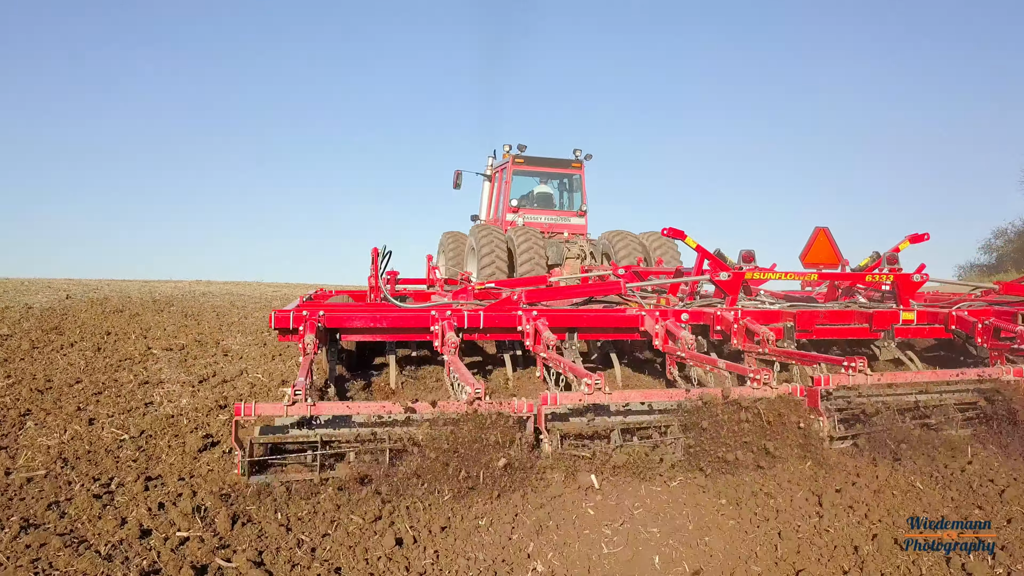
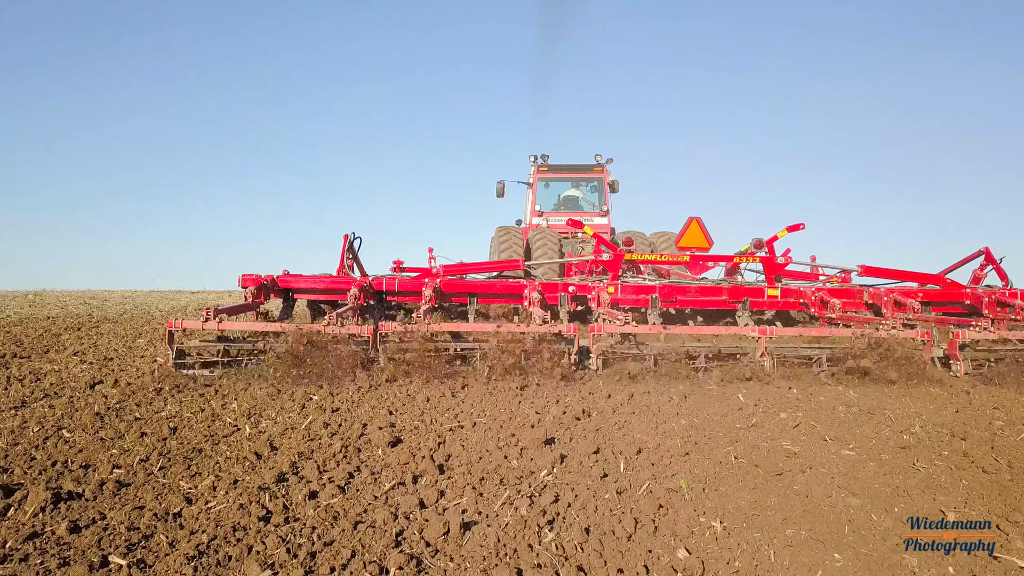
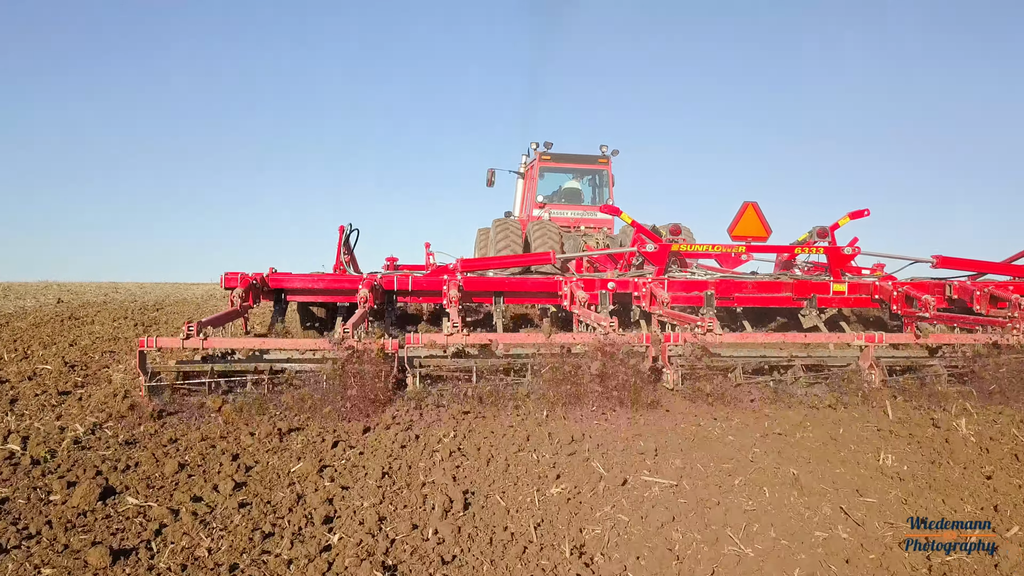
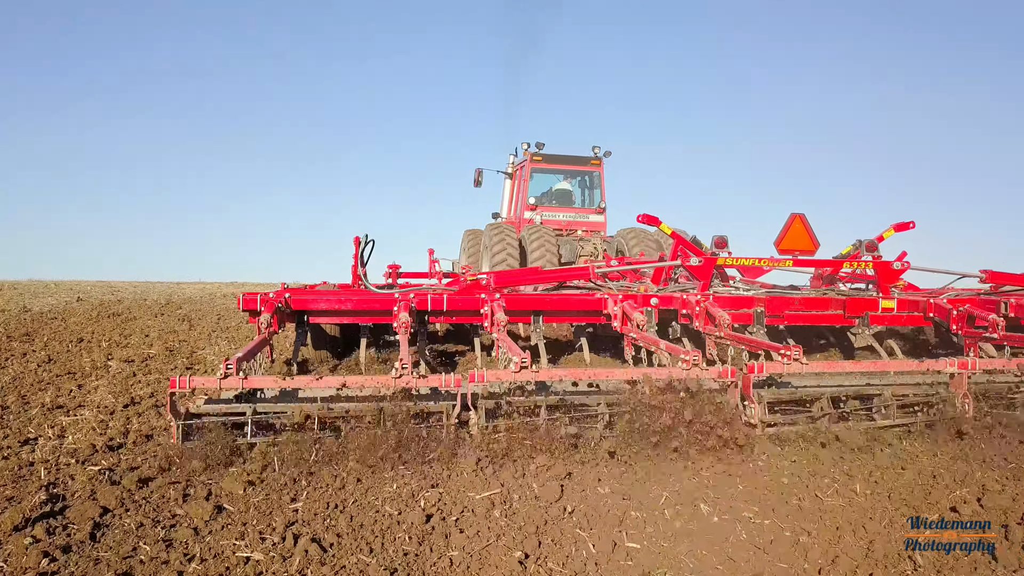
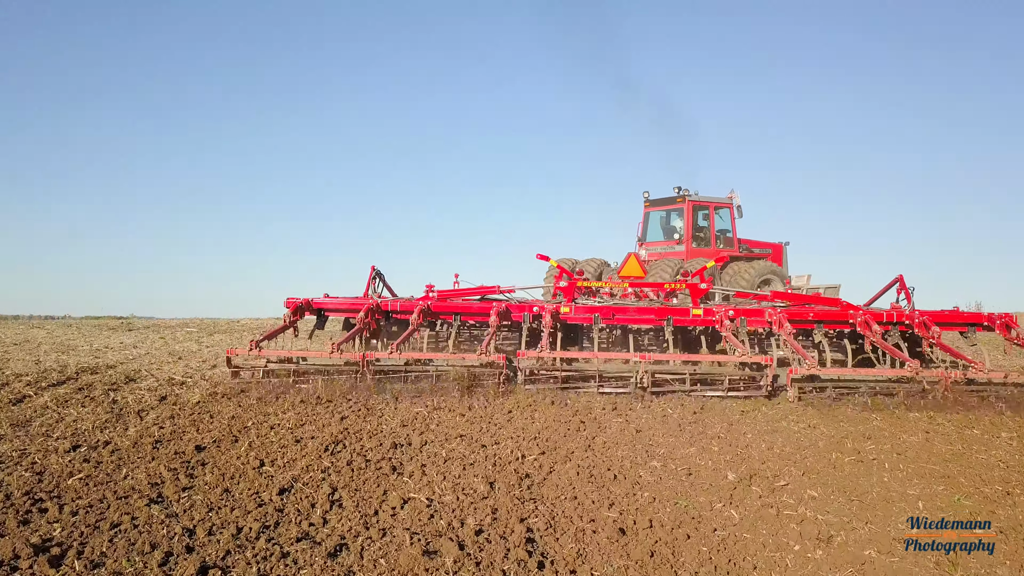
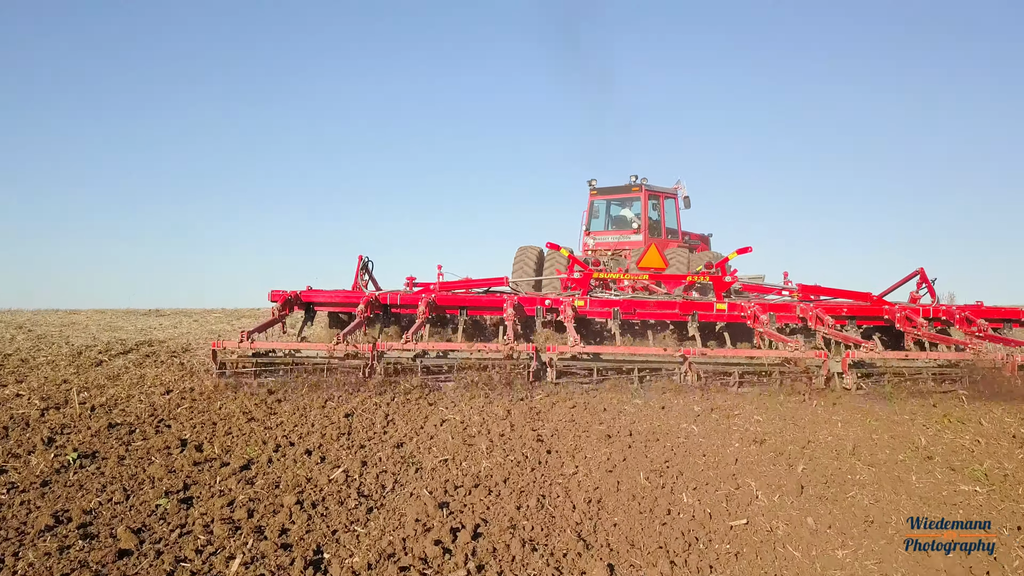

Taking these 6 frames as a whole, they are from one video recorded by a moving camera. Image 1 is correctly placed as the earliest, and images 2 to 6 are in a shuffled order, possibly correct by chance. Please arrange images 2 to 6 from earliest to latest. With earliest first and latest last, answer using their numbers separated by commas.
4, 3, 2, 6, 5
